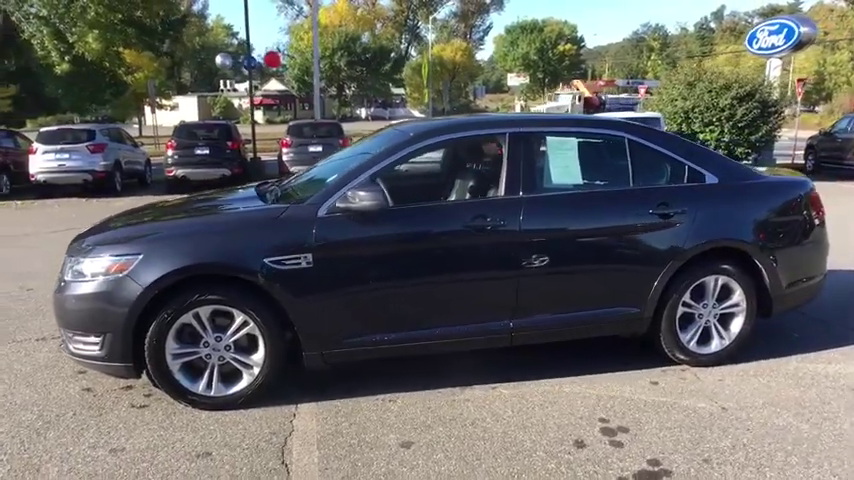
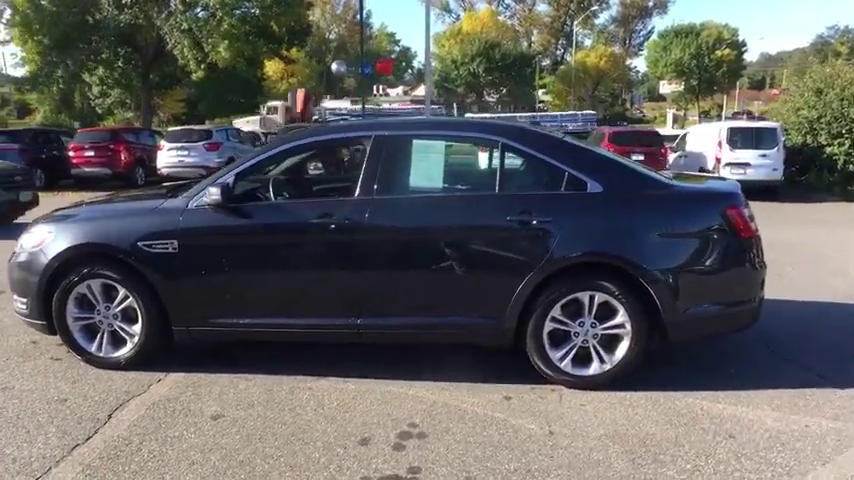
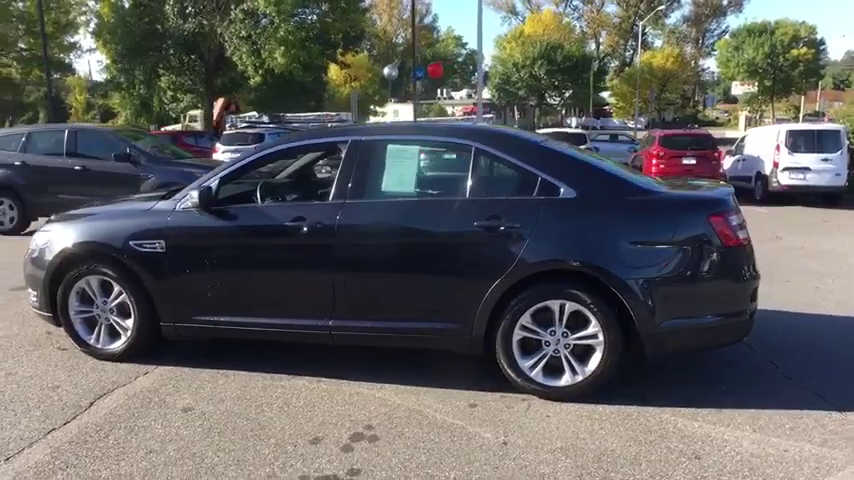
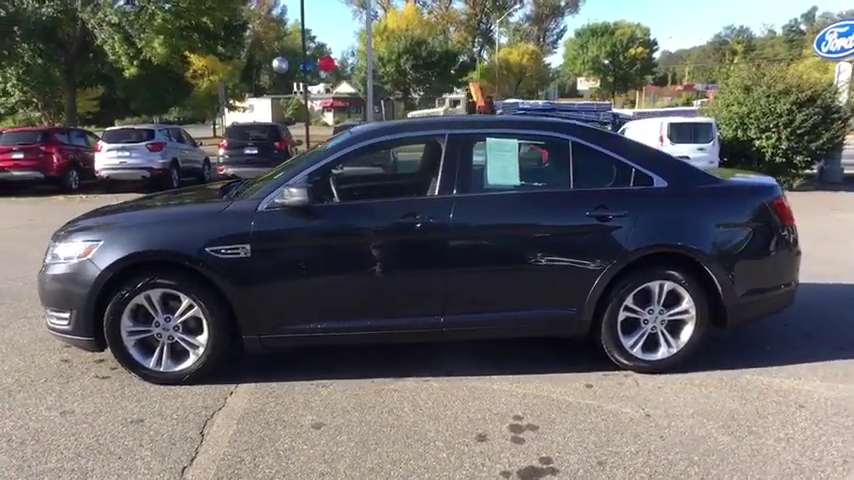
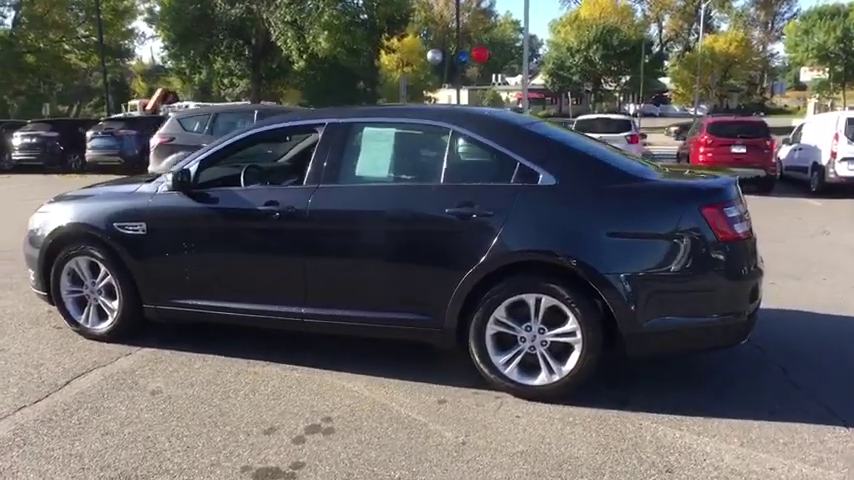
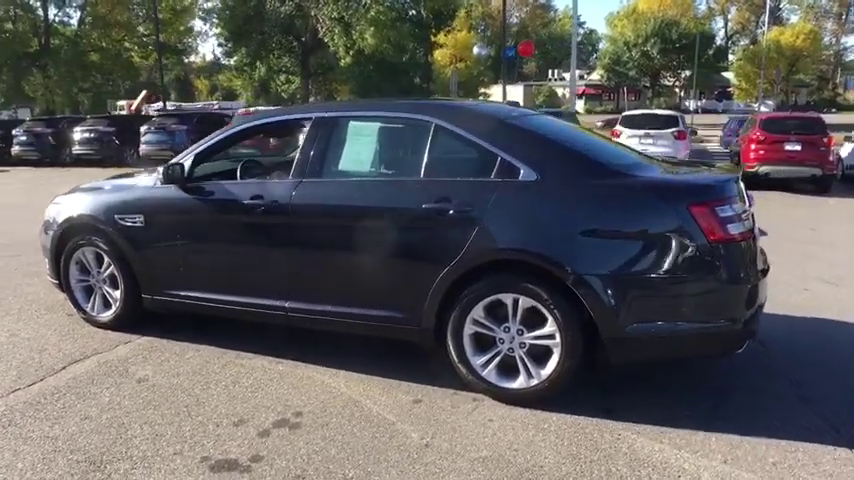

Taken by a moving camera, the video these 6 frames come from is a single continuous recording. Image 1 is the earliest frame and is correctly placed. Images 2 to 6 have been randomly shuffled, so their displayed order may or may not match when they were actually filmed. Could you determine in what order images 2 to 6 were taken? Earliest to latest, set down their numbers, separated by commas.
4, 2, 3, 5, 6
